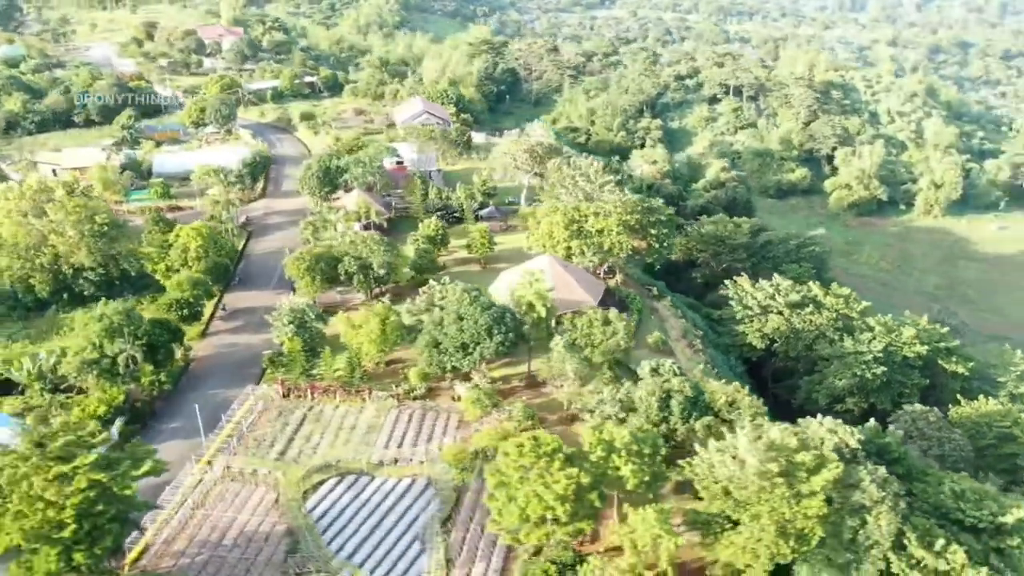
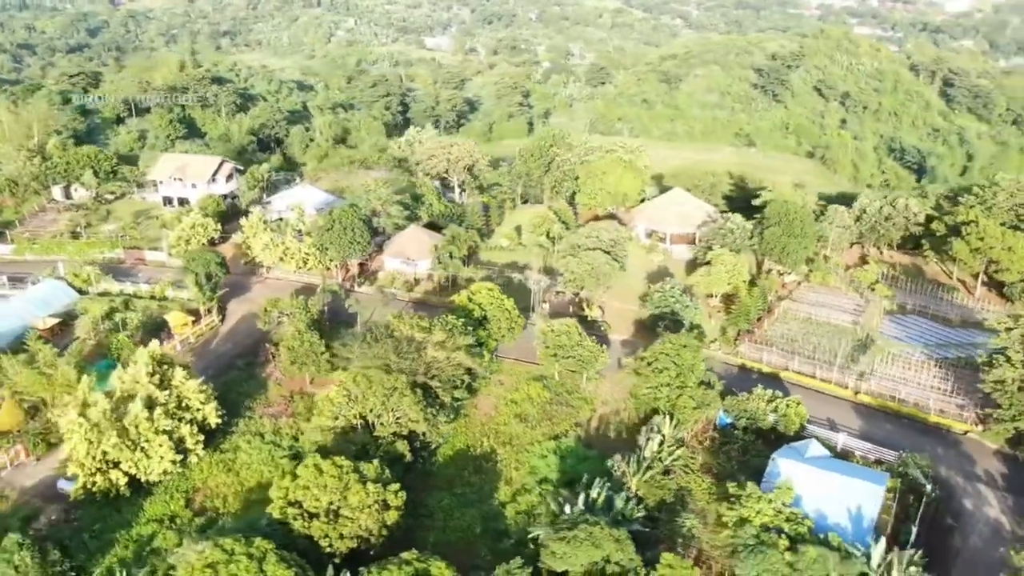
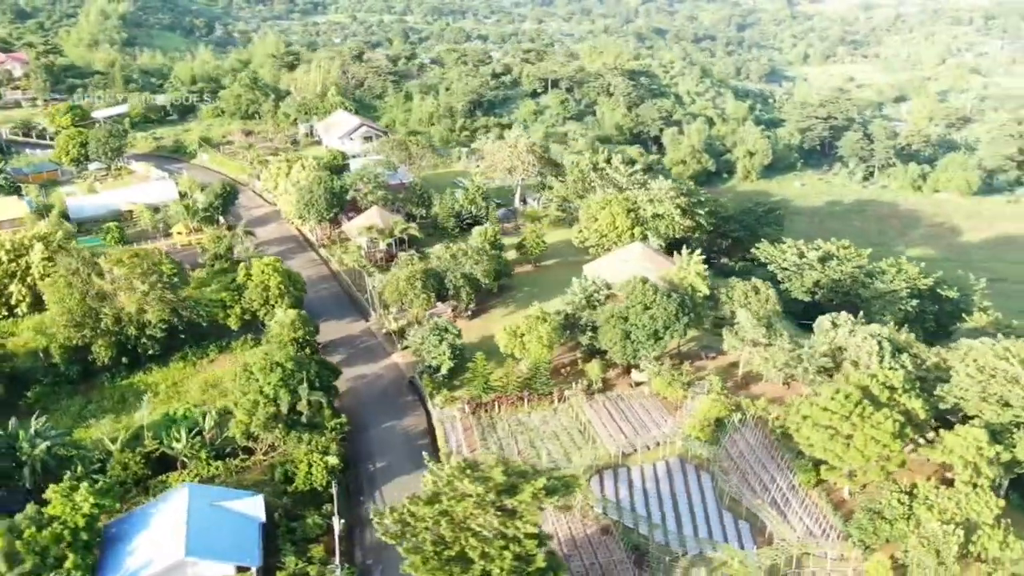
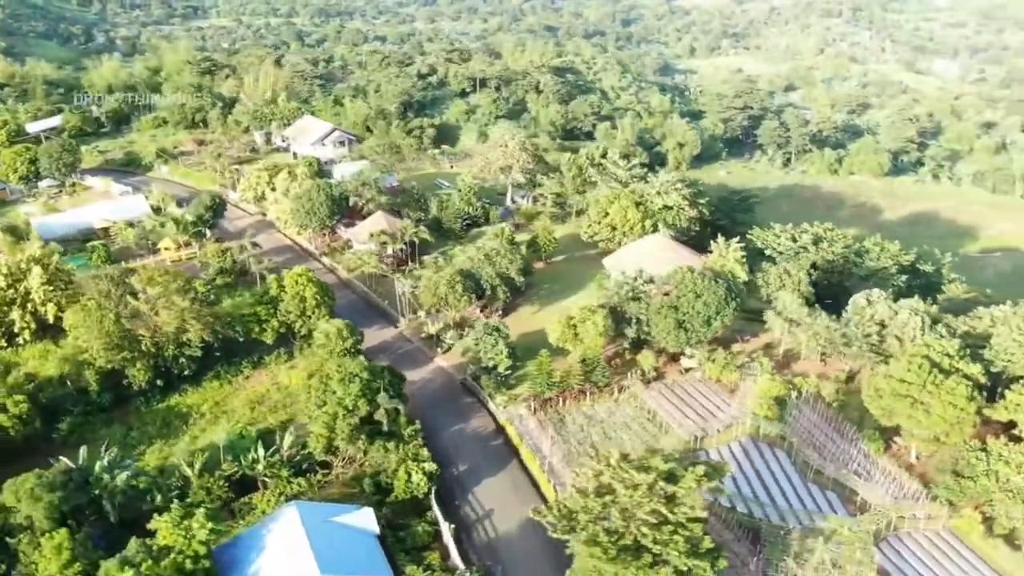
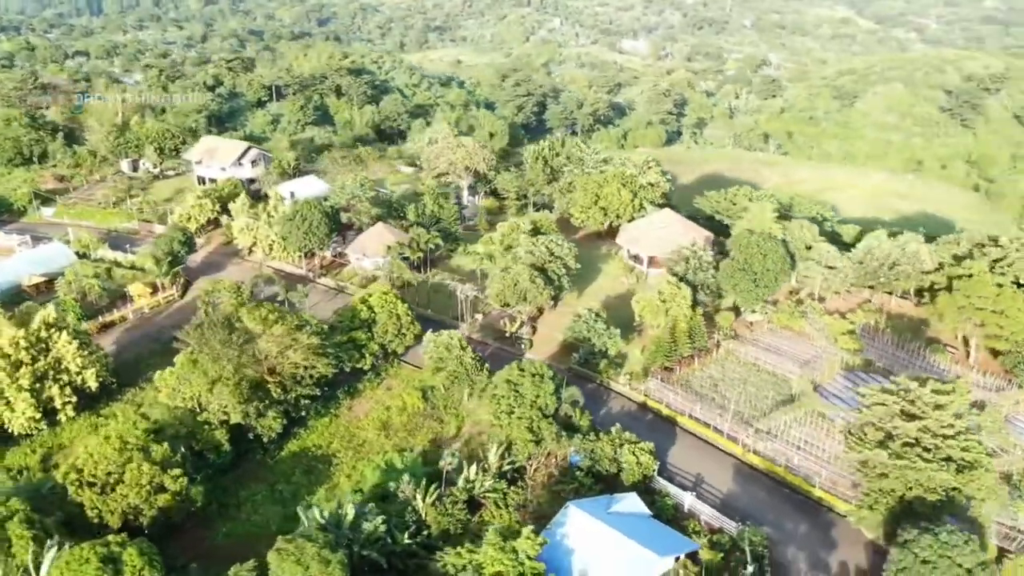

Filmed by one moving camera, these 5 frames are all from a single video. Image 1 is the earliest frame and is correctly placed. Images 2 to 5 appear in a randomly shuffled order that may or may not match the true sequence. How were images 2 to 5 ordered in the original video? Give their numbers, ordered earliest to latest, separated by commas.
3, 4, 5, 2
